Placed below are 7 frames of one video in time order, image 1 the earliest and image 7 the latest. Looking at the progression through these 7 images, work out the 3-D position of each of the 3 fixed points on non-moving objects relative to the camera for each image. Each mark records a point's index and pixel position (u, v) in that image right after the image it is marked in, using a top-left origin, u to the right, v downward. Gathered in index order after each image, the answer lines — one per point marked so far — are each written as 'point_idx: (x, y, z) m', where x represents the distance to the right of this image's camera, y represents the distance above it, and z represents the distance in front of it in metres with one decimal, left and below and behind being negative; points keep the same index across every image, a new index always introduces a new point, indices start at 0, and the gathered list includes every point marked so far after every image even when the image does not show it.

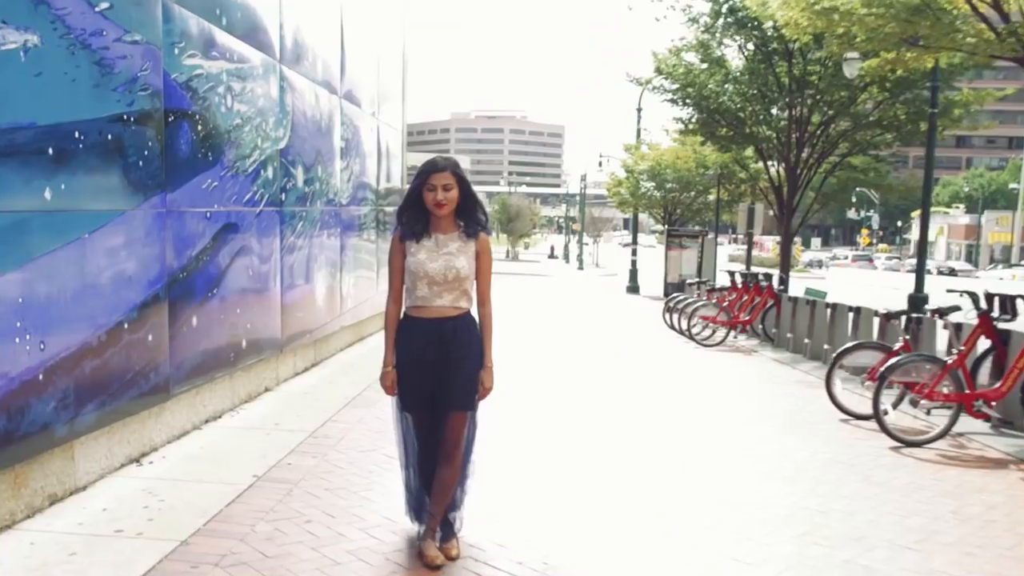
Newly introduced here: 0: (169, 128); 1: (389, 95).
0: (-2.1, +1.0, +5.9) m
1: (-2.1, +3.1, +15.8) m
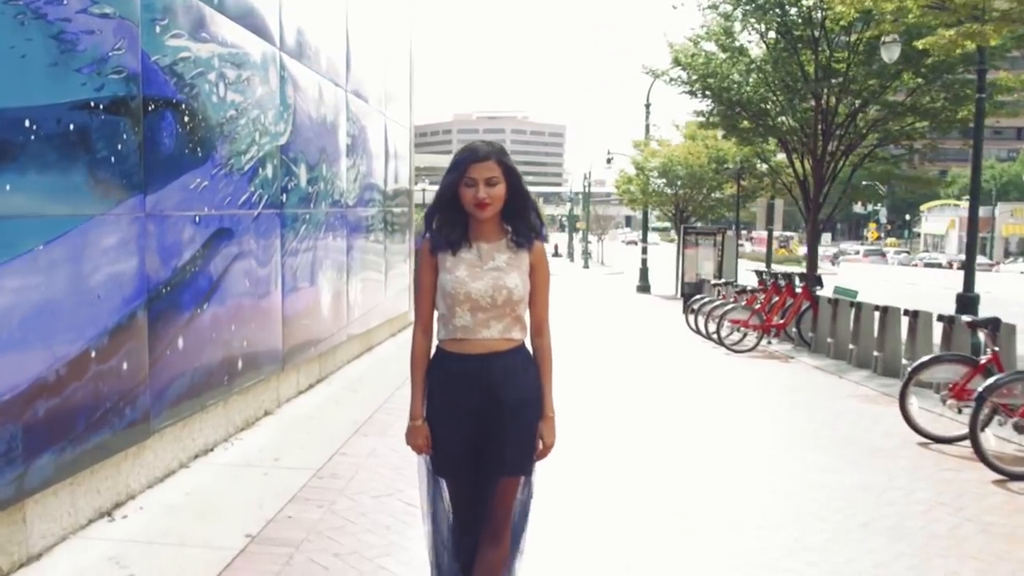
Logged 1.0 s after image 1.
0: (-1.9, +0.9, +5.1) m
1: (-1.8, +3.0, +15.0) m
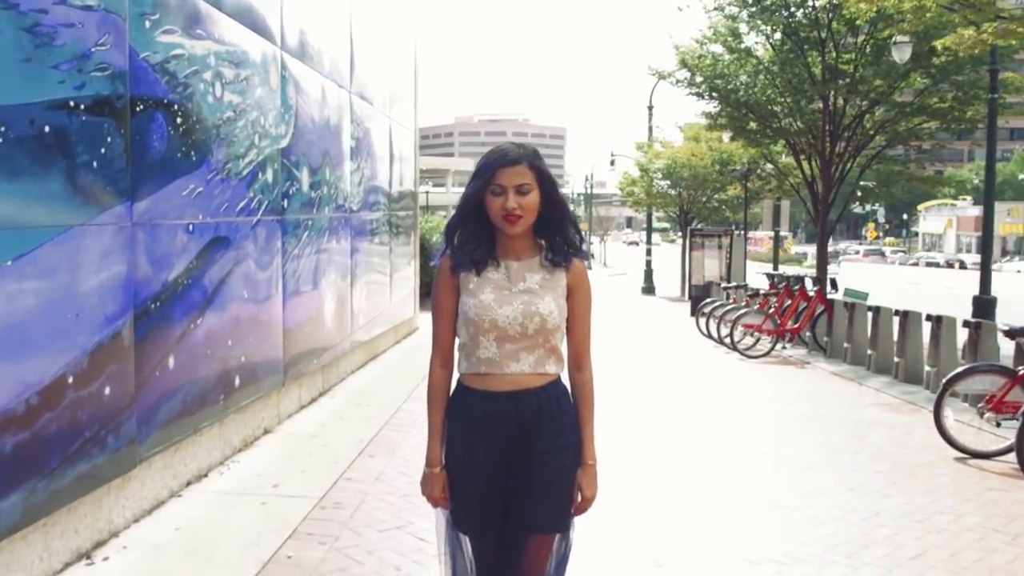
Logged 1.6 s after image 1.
0: (-1.9, +0.8, +4.7) m
1: (-1.7, +2.9, +14.6) m
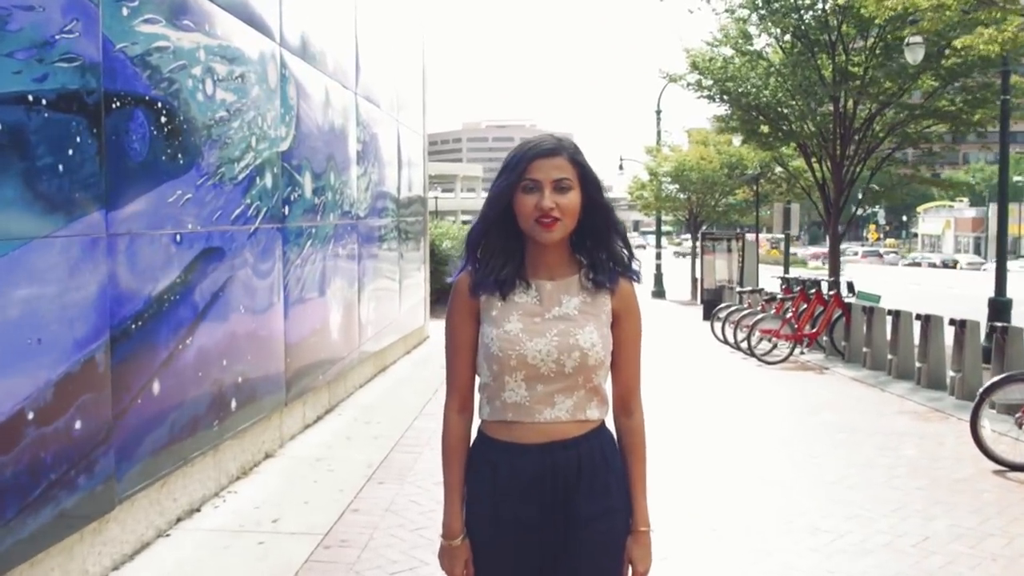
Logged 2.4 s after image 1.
0: (-1.8, +0.7, +4.2) m
1: (-1.5, +2.8, +14.1) m
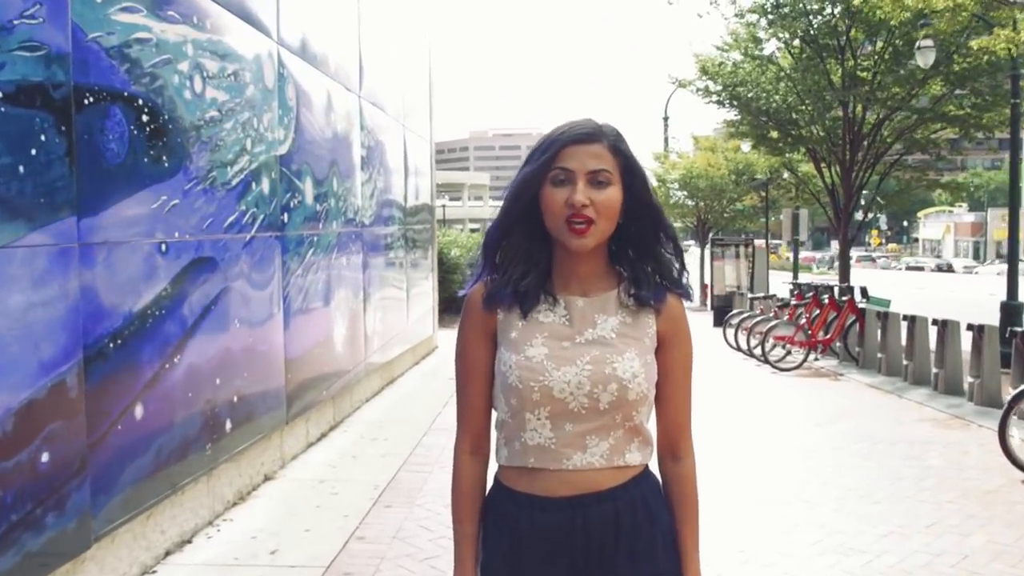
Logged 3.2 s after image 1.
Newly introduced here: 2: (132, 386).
0: (-1.7, +0.7, +3.8) m
1: (-1.4, +2.6, +13.7) m
2: (-1.7, -0.4, +4.3) m
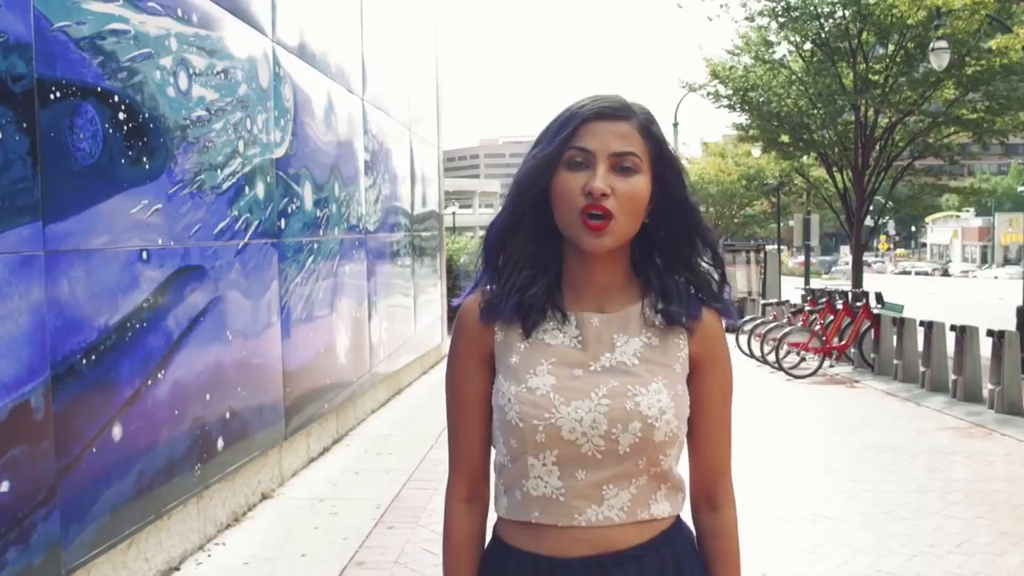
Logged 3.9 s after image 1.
0: (-1.7, +0.6, +3.5) m
1: (-1.3, +2.5, +13.4) m
2: (-1.7, -0.5, +3.9) m
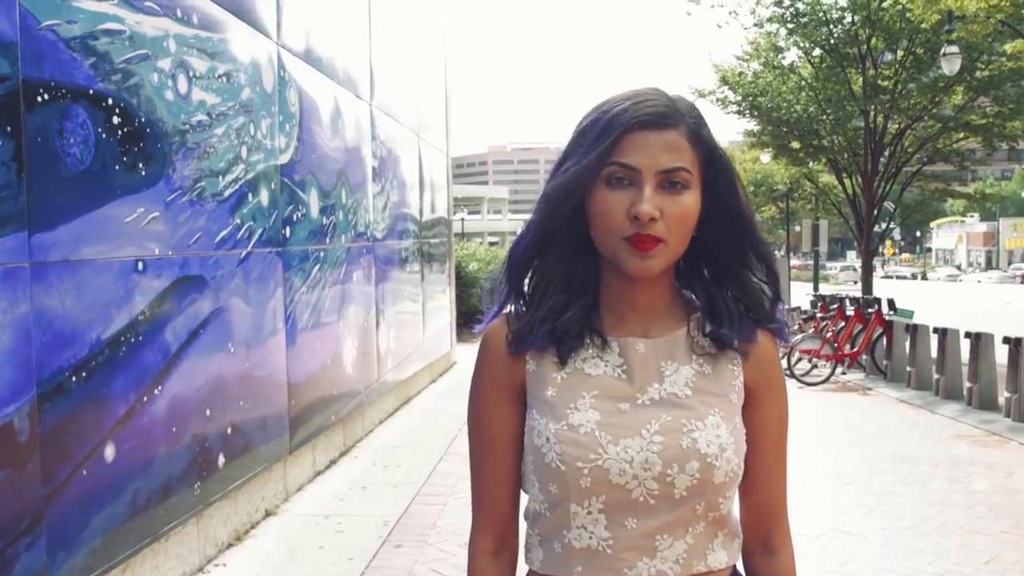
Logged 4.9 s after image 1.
0: (-1.6, +0.6, +3.3) m
1: (-1.2, +2.4, +13.2) m
2: (-1.6, -0.5, +3.8) m
